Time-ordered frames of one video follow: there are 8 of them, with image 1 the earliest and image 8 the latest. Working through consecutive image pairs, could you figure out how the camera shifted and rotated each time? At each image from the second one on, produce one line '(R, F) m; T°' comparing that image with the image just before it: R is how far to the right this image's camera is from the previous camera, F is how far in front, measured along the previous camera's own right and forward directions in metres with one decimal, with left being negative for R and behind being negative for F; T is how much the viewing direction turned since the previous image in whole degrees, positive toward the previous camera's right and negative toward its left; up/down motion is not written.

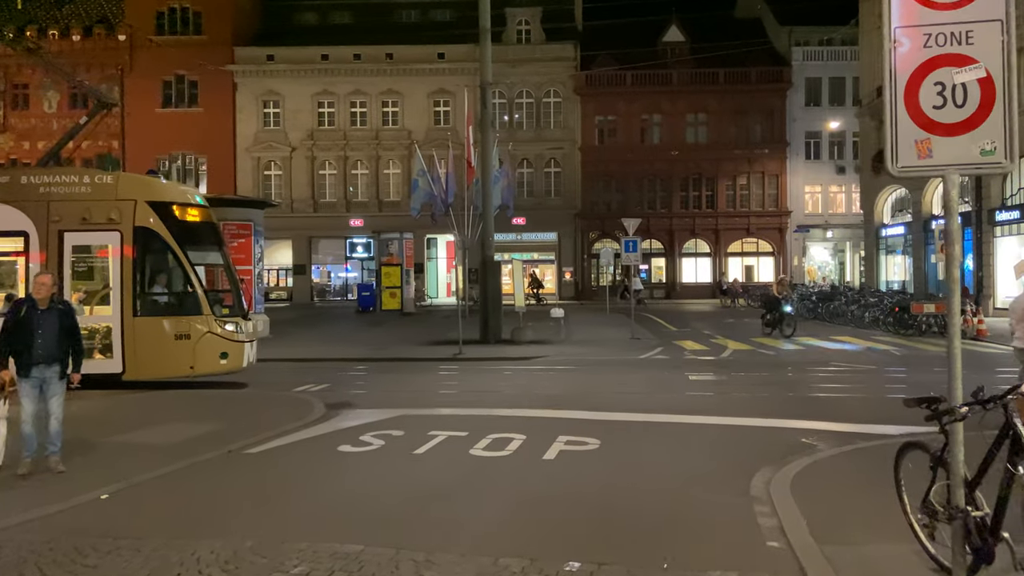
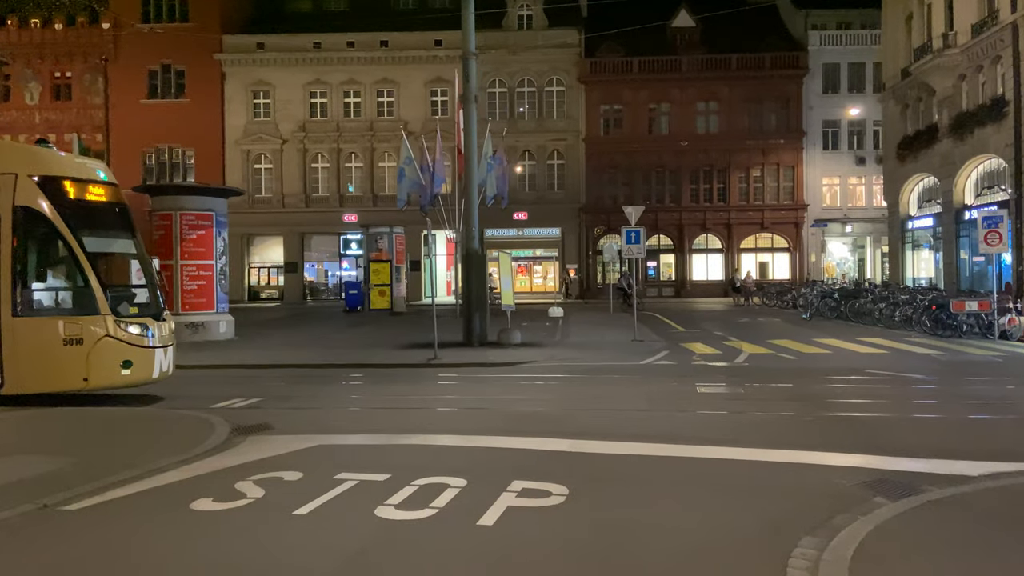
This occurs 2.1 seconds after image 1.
(+0.6, +2.5) m; -1°
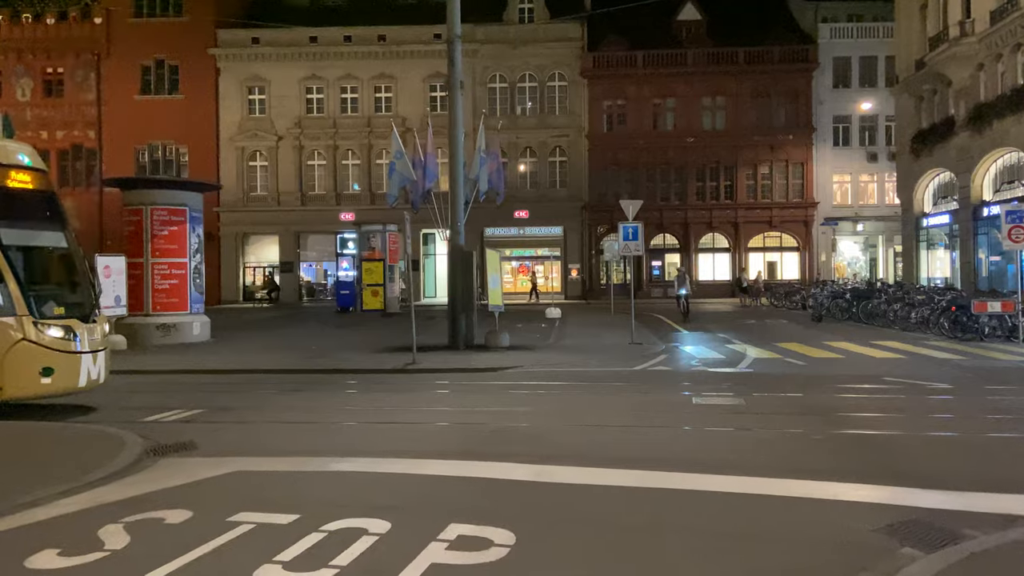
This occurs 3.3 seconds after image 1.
(+0.5, +1.3) m; -1°
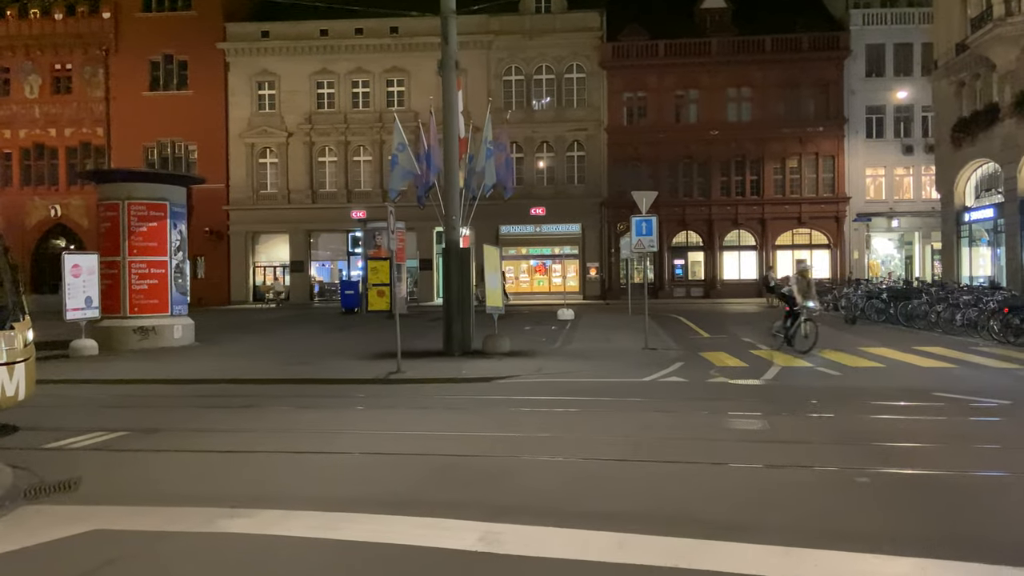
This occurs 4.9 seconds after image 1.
(+0.5, +1.7) m; -2°
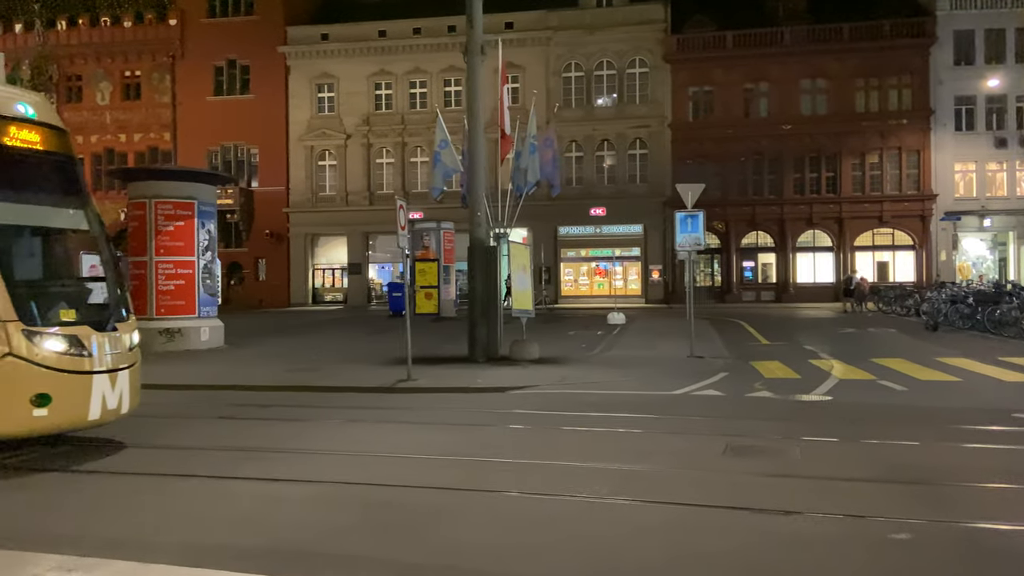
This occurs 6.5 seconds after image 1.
(+0.9, +1.3) m; -5°
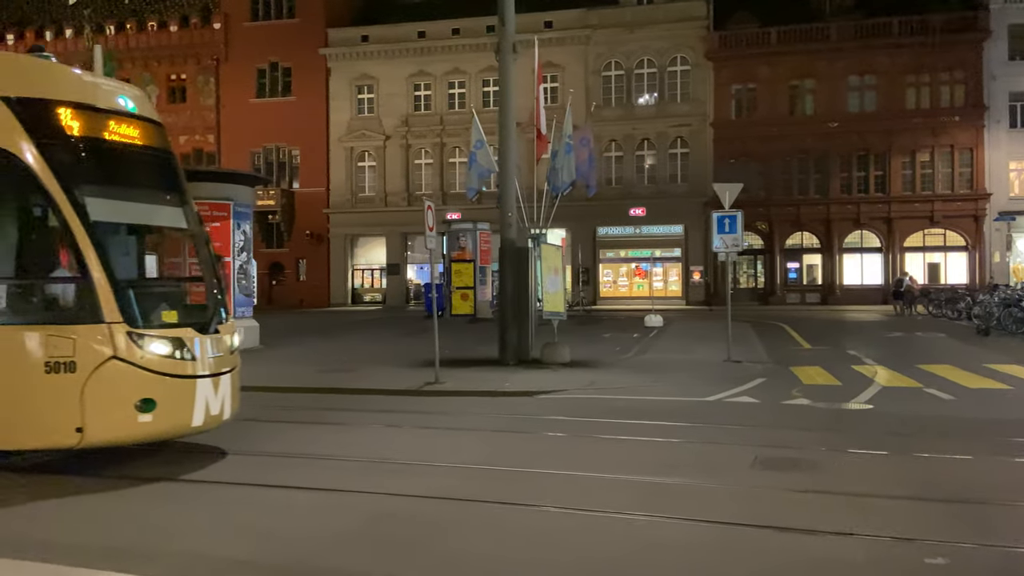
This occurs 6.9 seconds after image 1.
(+0.2, +0.3) m; -3°
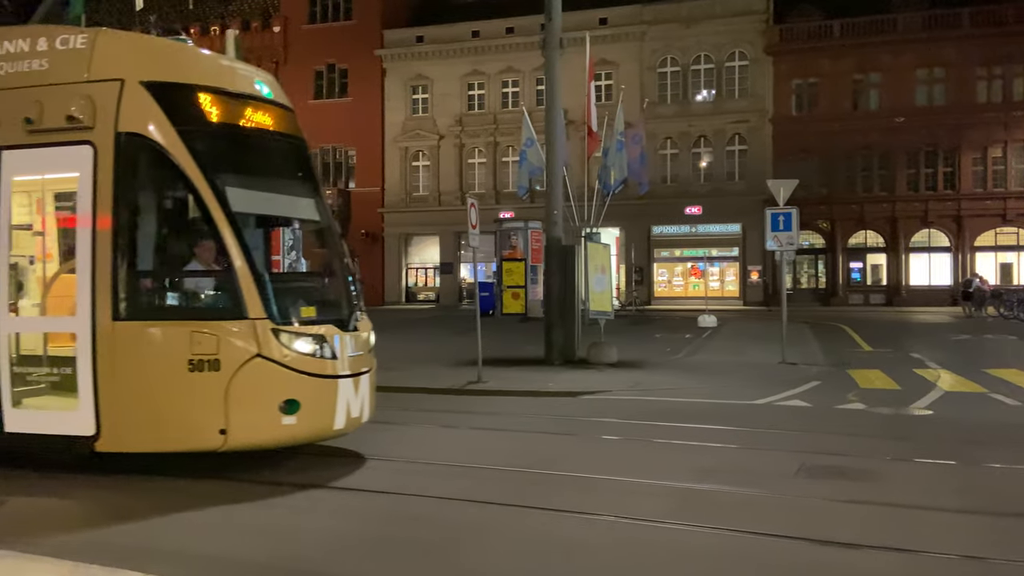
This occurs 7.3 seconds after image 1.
(+0.2, +0.2) m; -4°
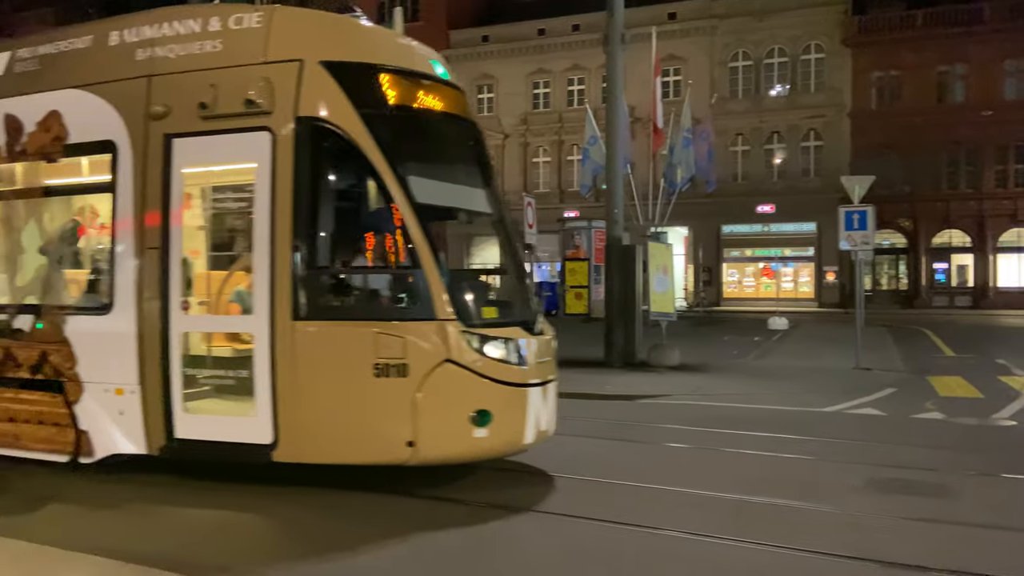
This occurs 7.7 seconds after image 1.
(+0.2, +0.3) m; -5°
